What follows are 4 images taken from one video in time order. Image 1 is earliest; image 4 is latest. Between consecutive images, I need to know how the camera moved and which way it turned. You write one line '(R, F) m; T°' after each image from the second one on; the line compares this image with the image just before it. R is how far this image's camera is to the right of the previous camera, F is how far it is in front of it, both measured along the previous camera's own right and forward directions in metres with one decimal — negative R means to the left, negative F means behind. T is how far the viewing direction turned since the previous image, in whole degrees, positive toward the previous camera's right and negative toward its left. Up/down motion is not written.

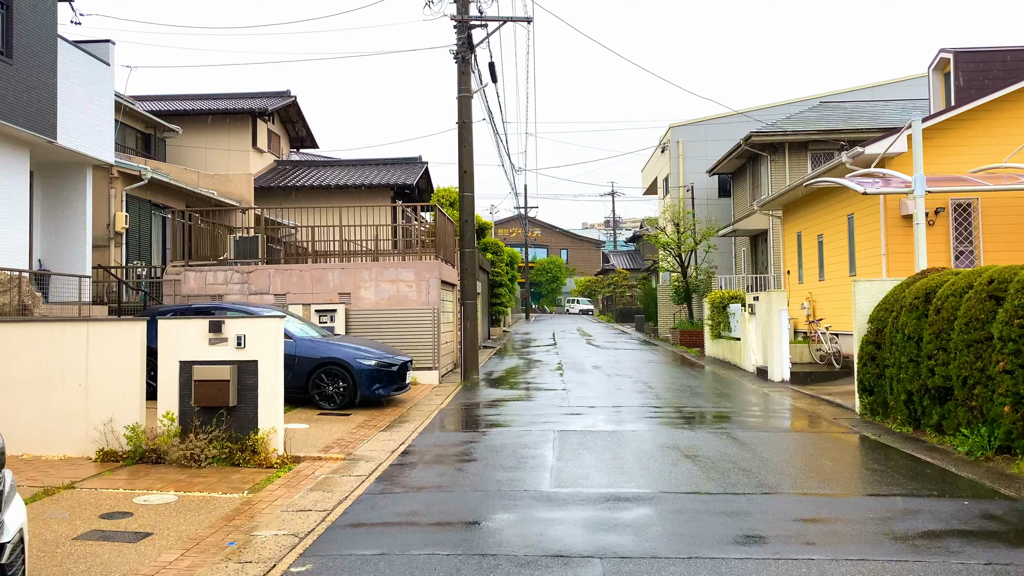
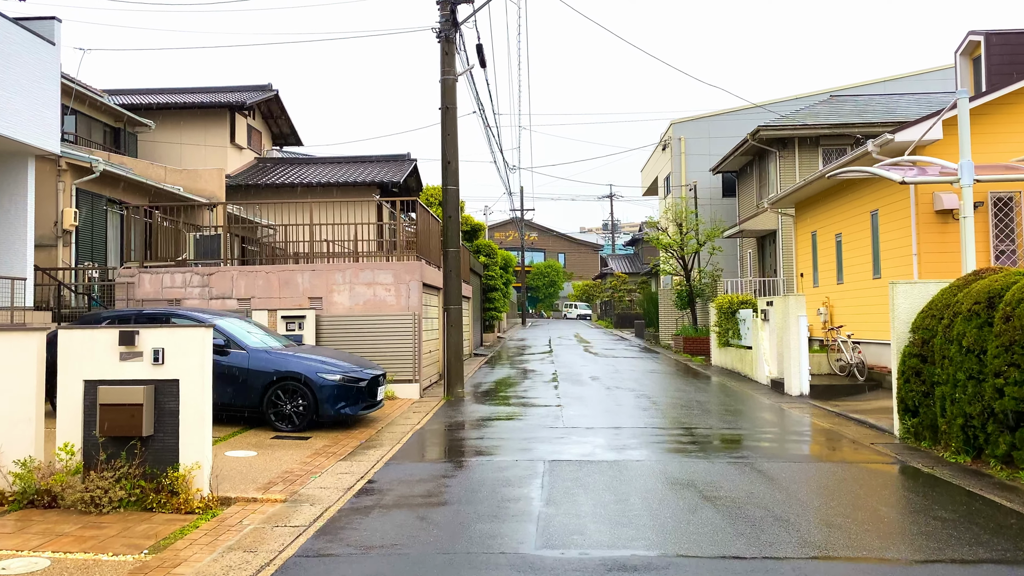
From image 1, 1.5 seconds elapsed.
(+0.1, +1.3) m; 0°
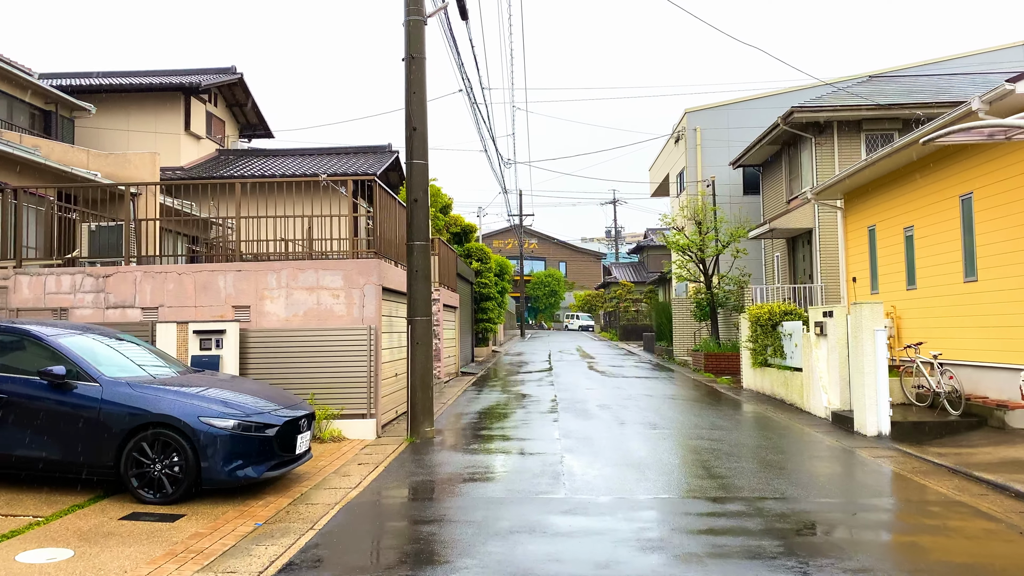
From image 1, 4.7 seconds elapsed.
(+0.2, +2.8) m; 0°
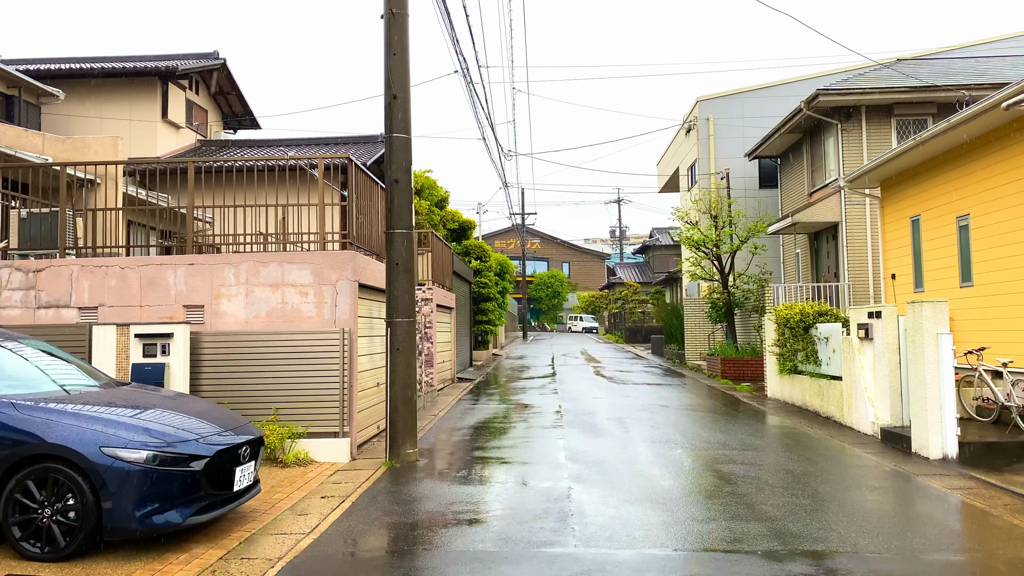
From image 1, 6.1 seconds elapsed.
(0.0, +1.3) m; 0°
